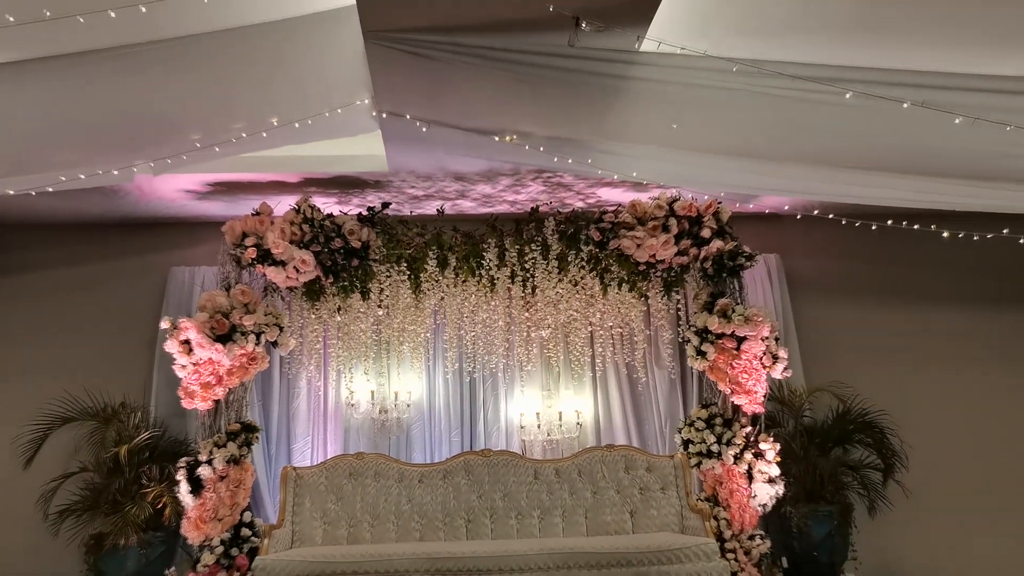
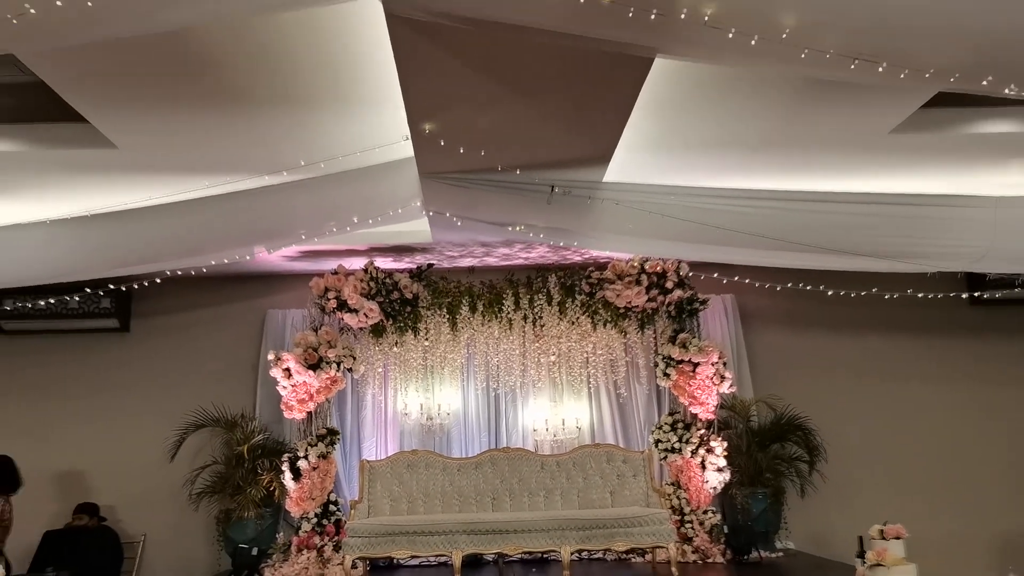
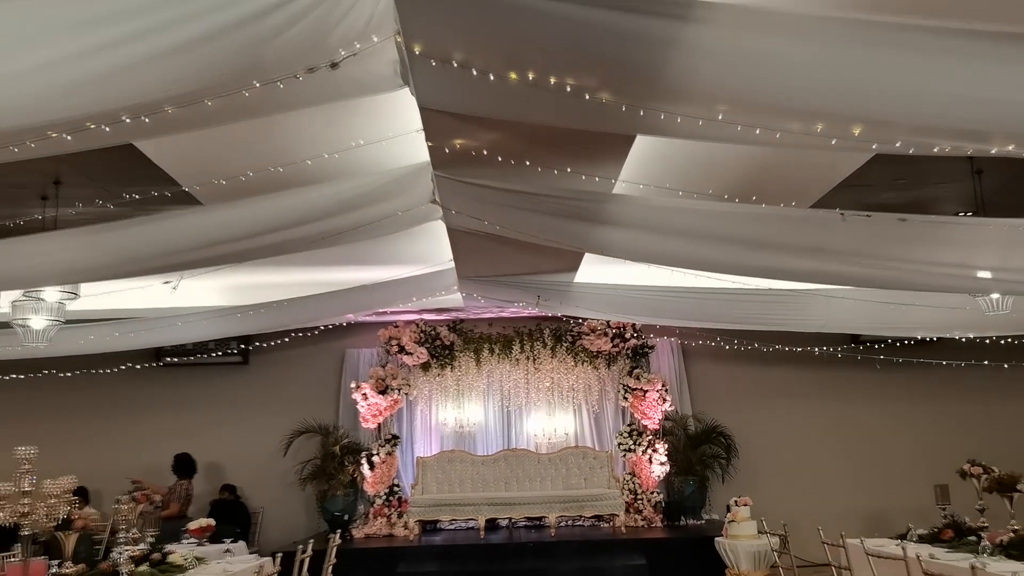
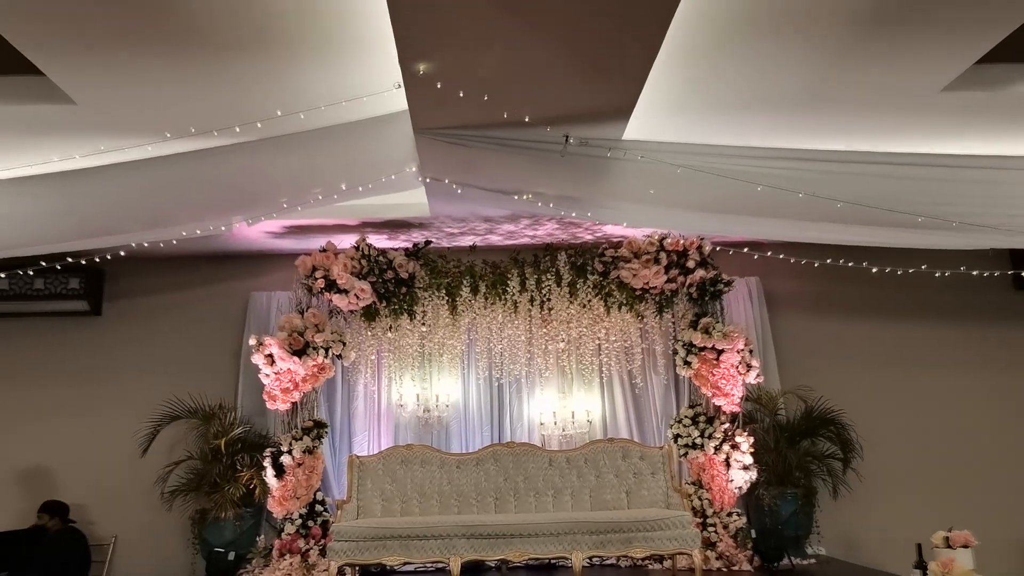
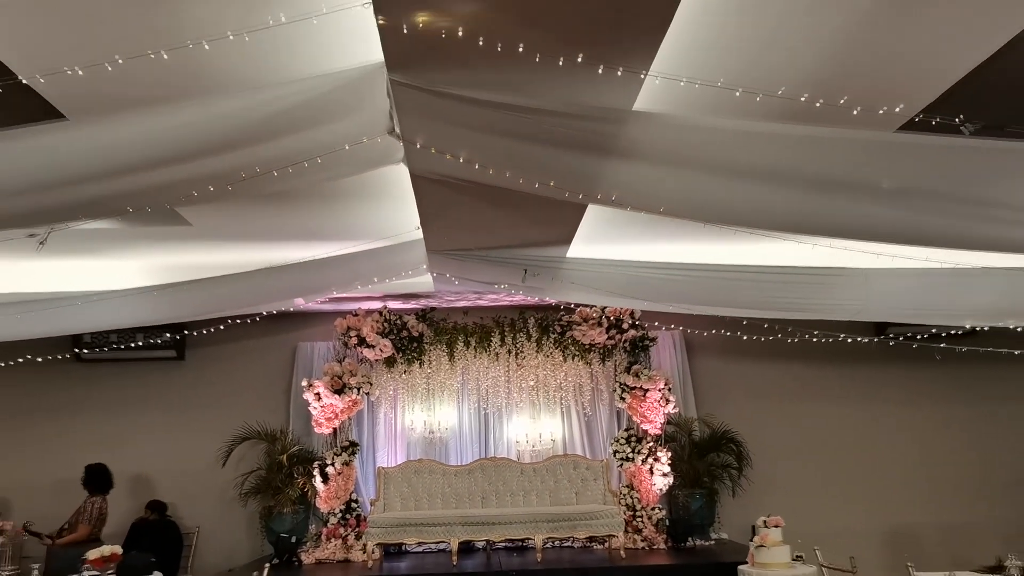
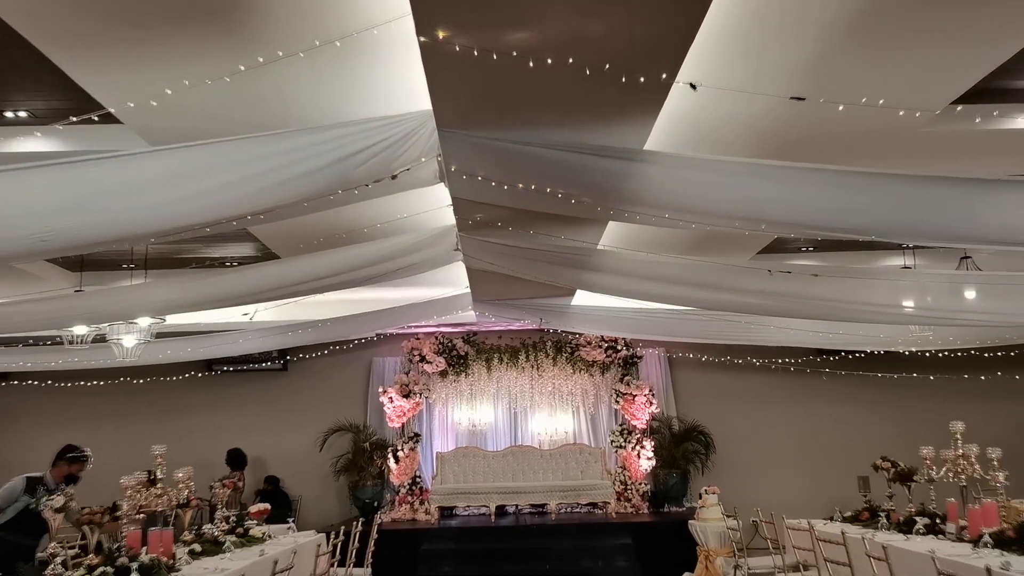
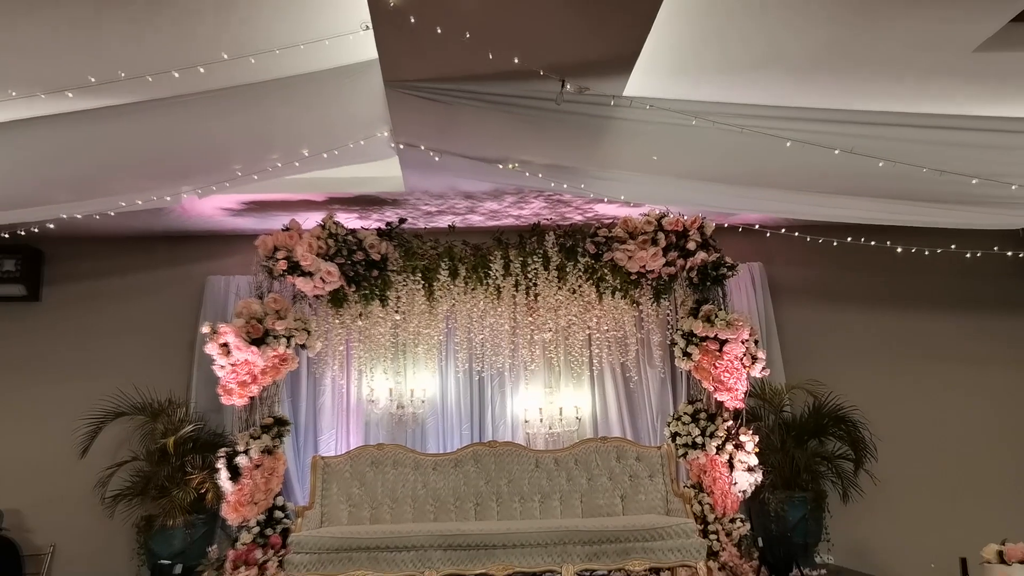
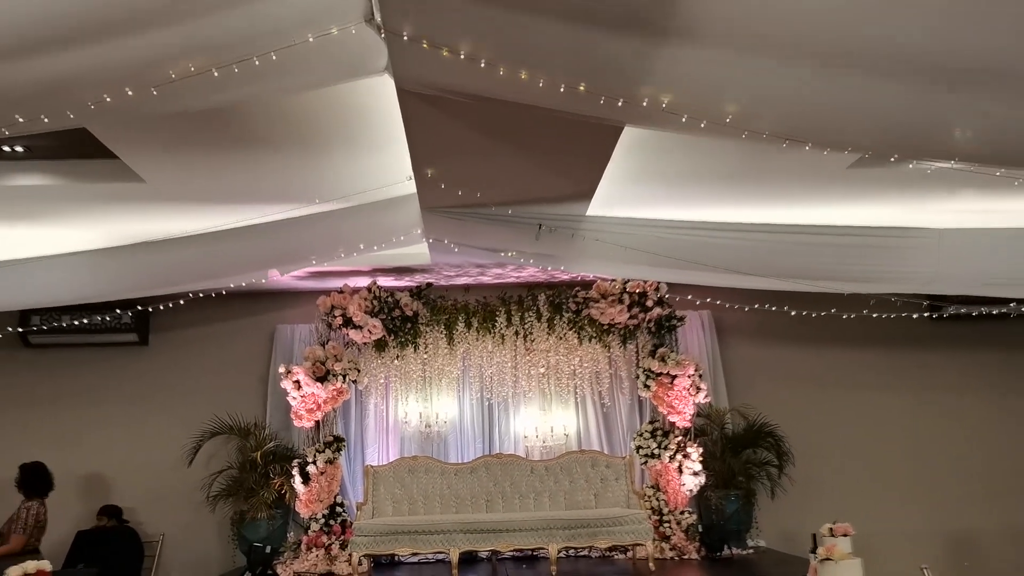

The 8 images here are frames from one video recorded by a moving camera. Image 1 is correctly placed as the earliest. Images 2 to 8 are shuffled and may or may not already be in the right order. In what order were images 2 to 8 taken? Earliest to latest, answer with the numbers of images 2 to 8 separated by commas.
7, 4, 2, 8, 5, 3, 6
